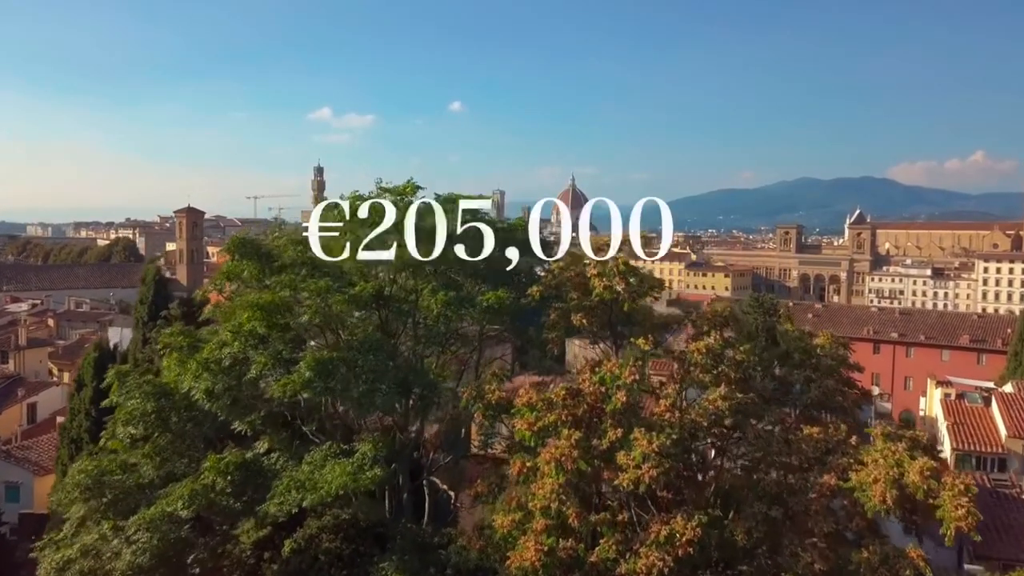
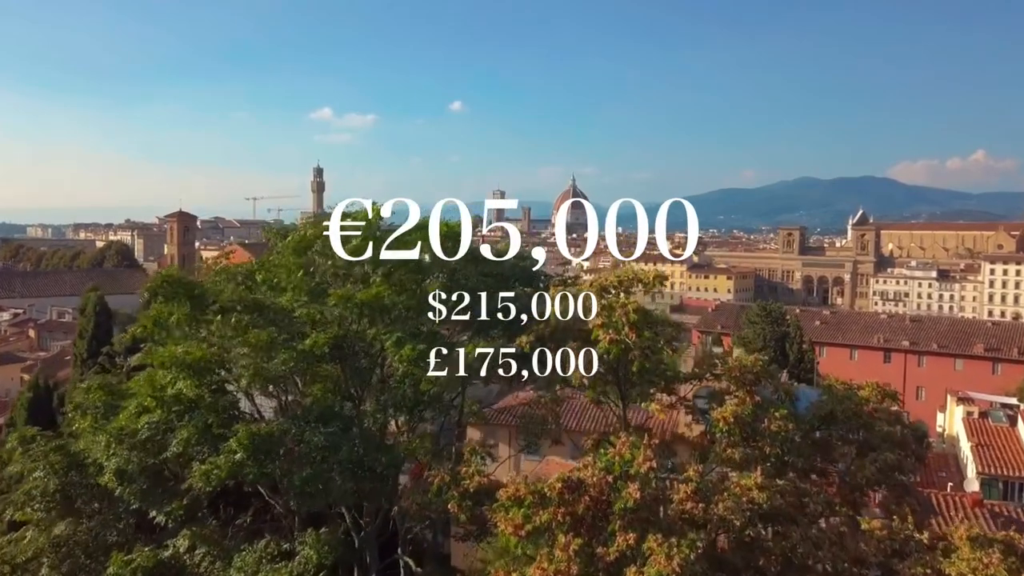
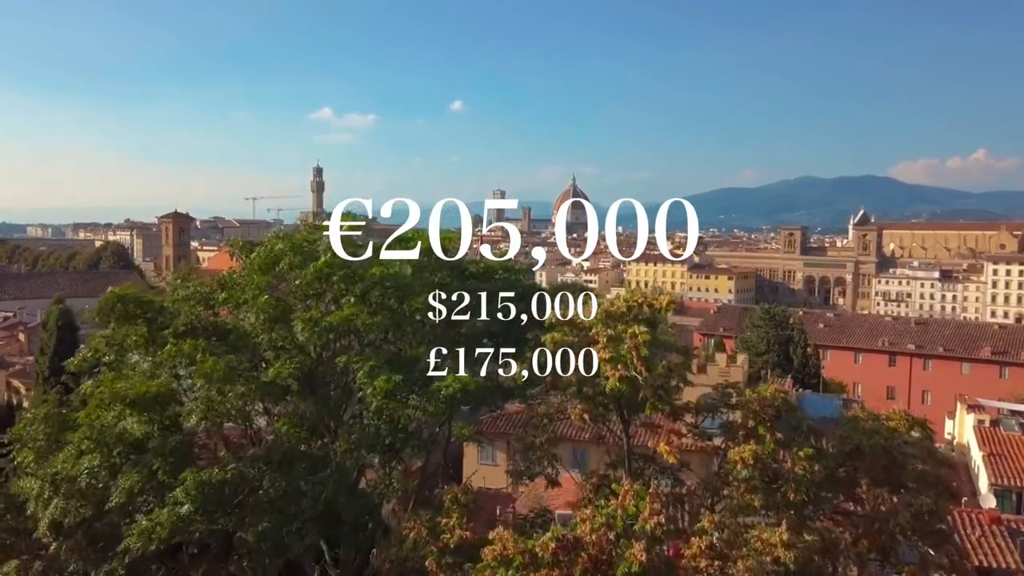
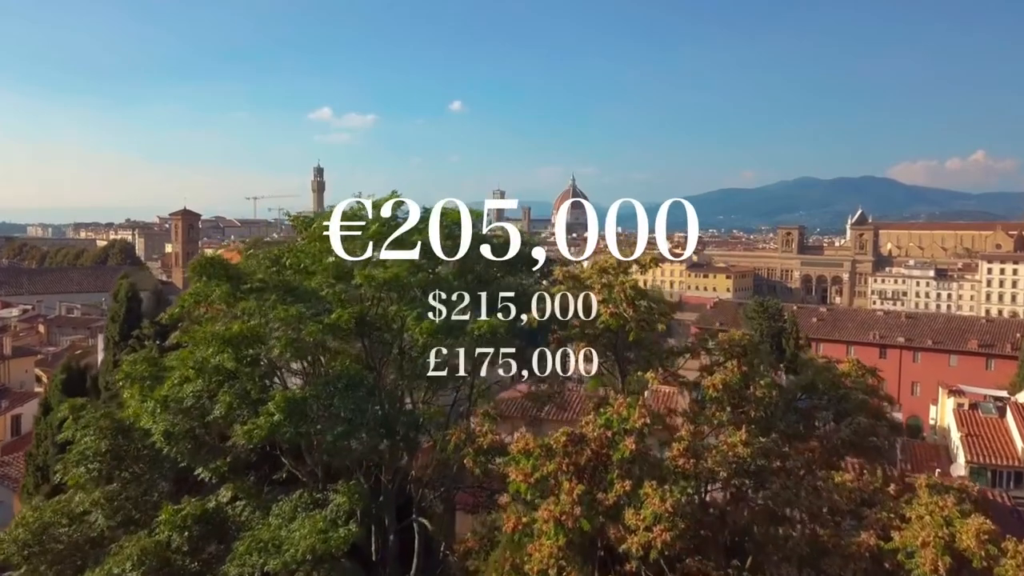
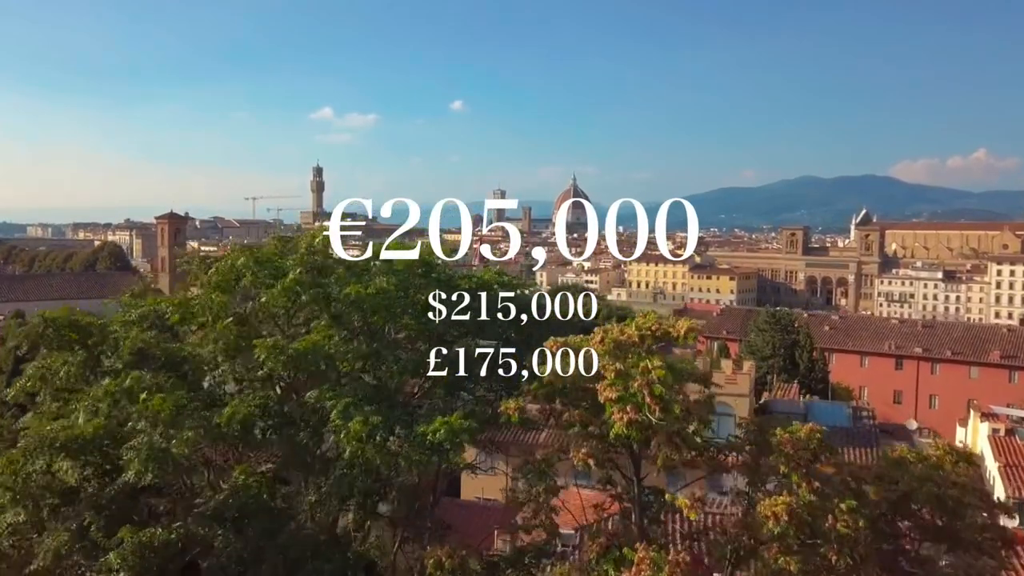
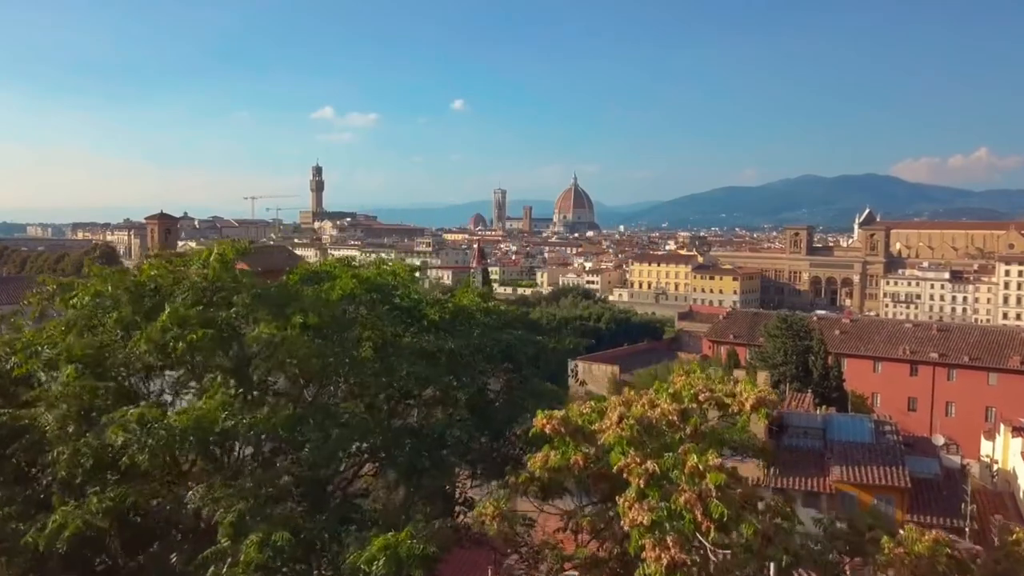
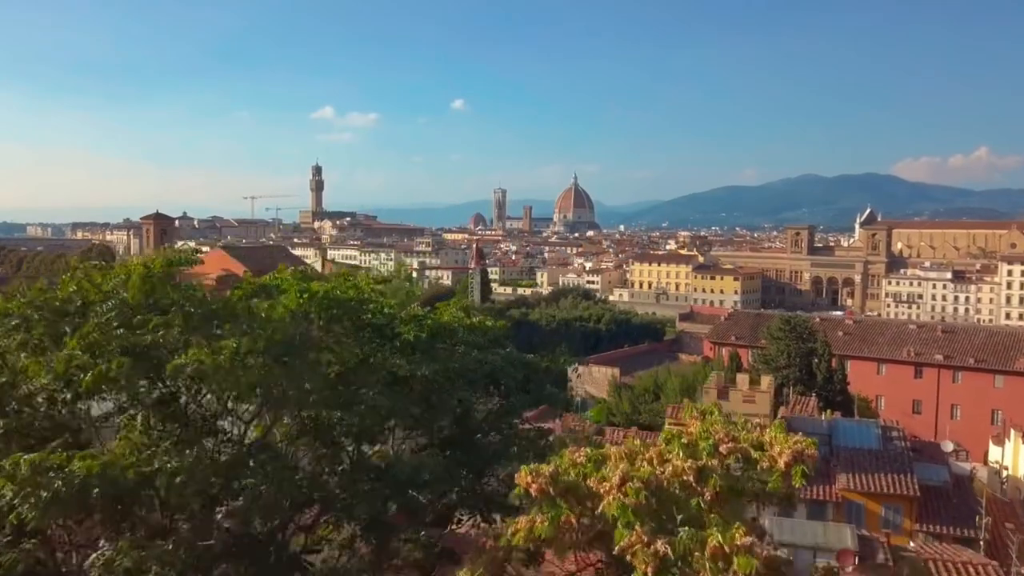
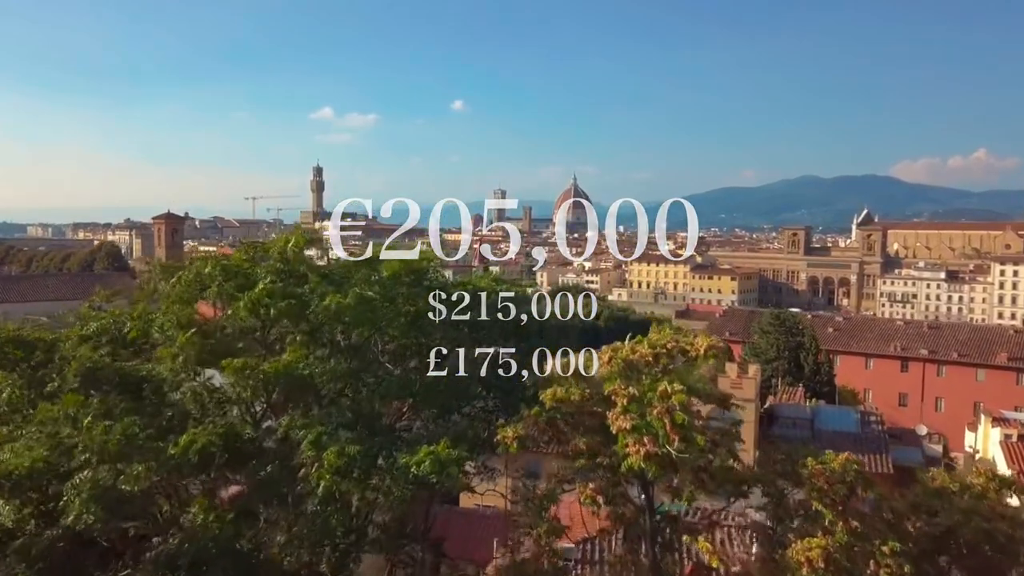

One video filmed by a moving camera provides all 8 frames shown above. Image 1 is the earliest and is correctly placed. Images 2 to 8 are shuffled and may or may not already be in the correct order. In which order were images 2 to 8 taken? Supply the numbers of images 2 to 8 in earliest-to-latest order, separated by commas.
4, 2, 3, 5, 8, 6, 7
